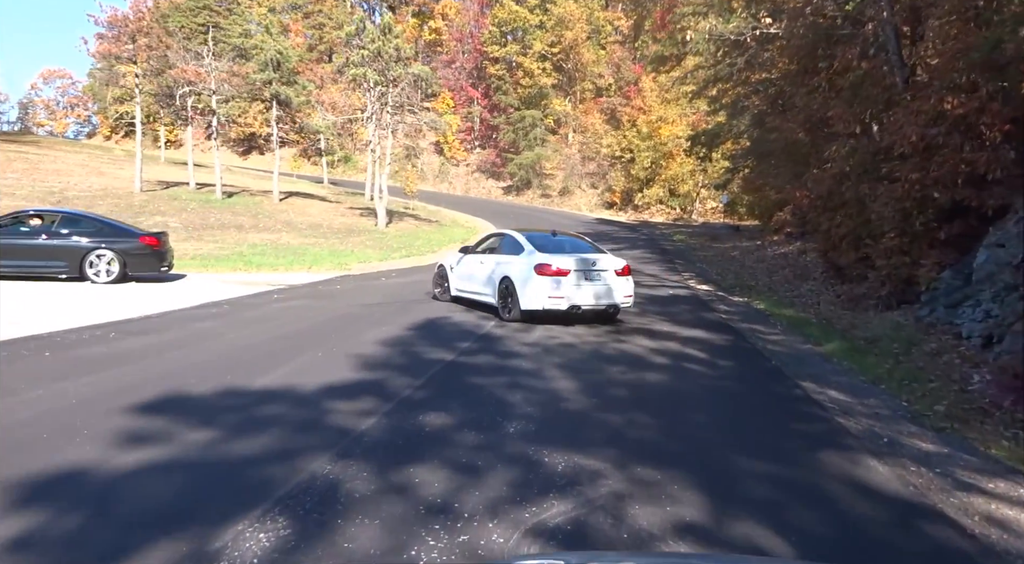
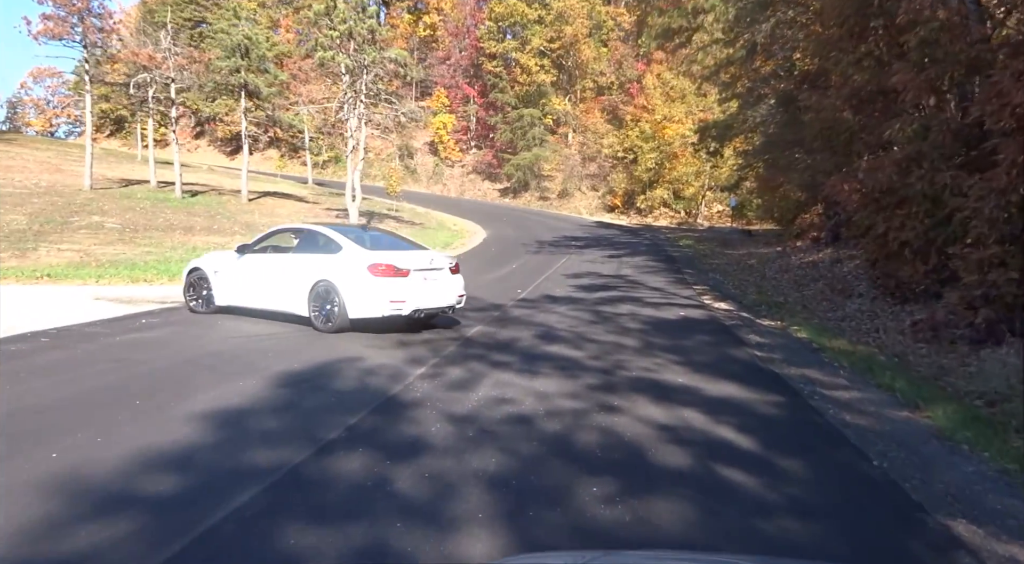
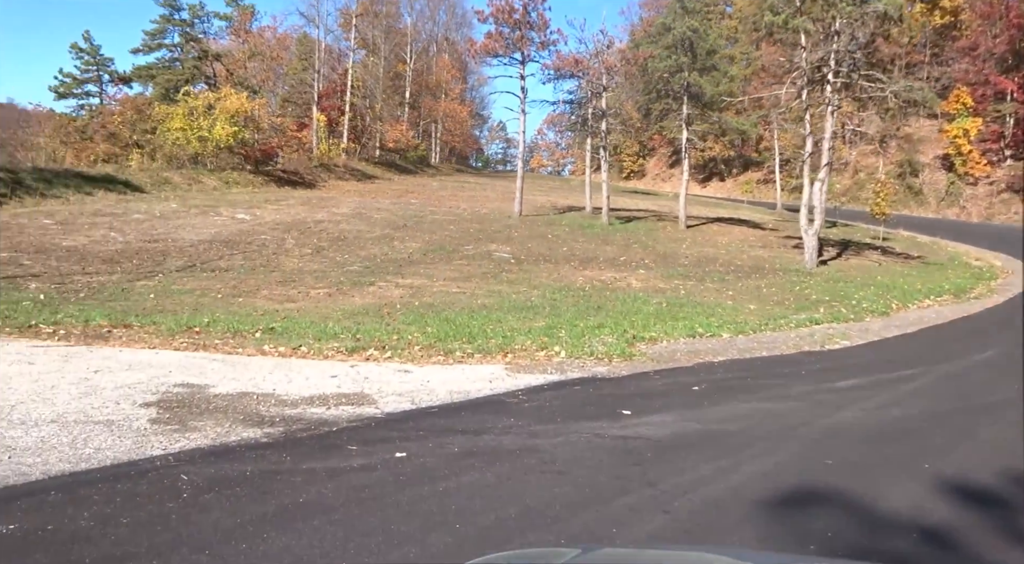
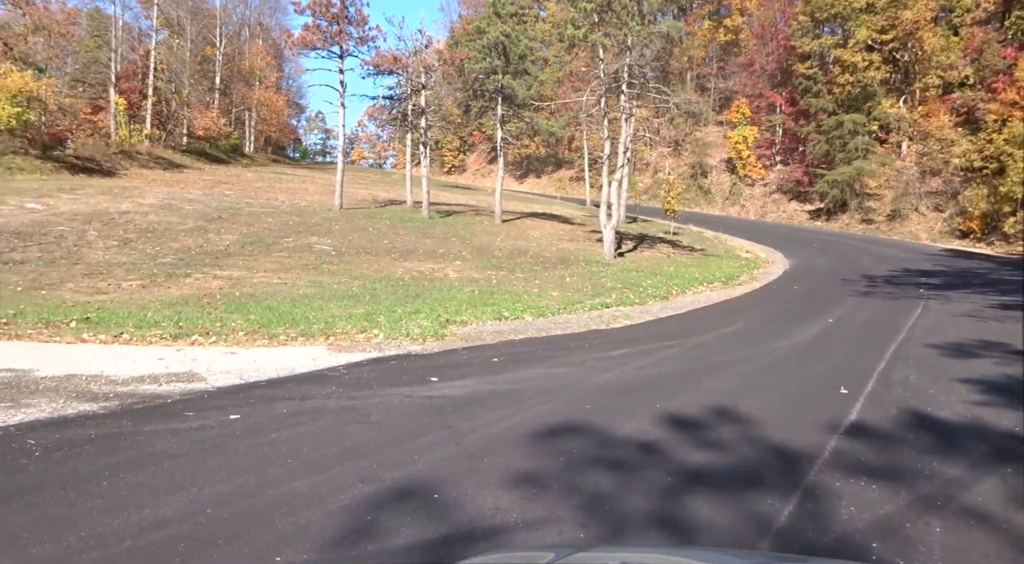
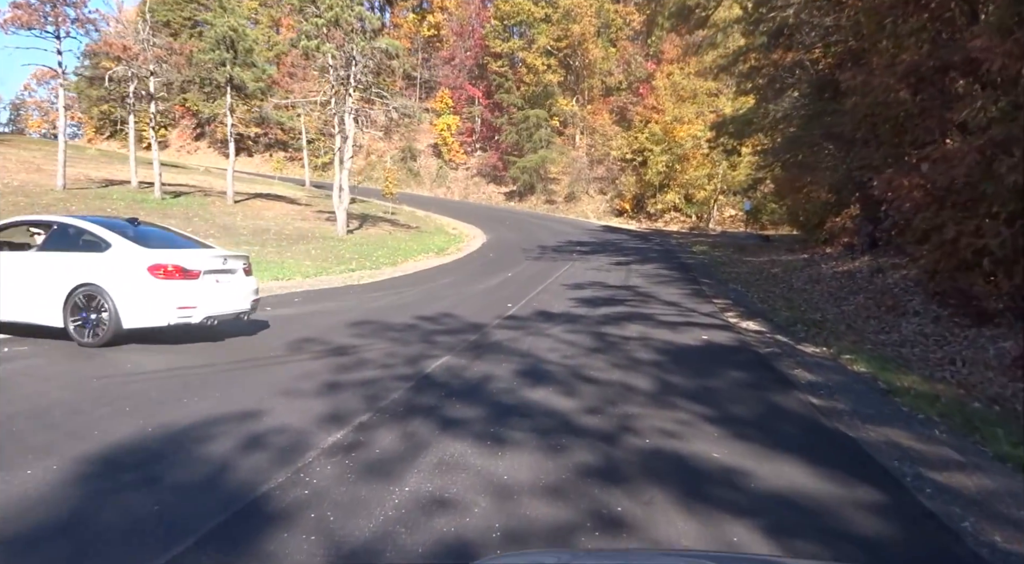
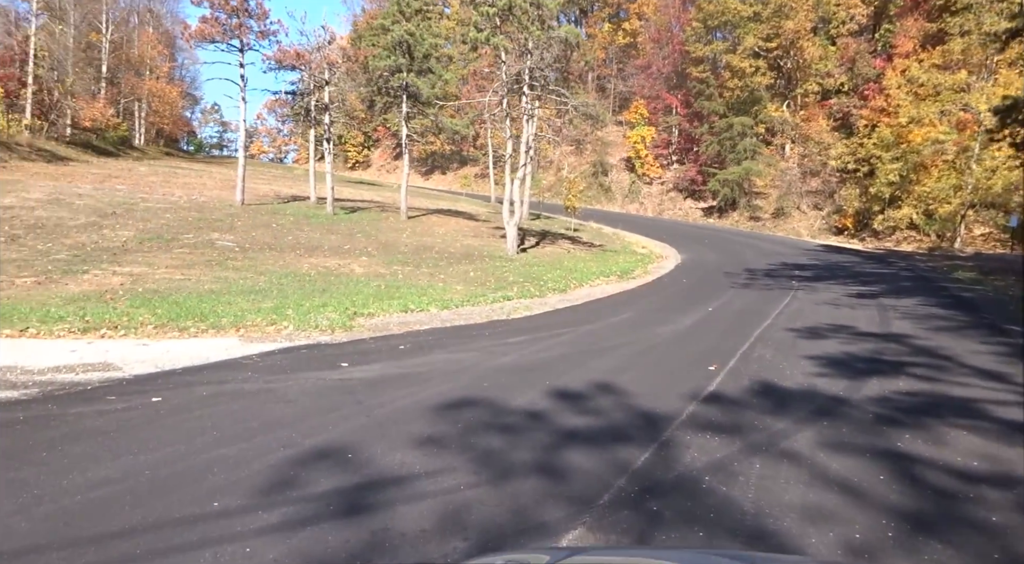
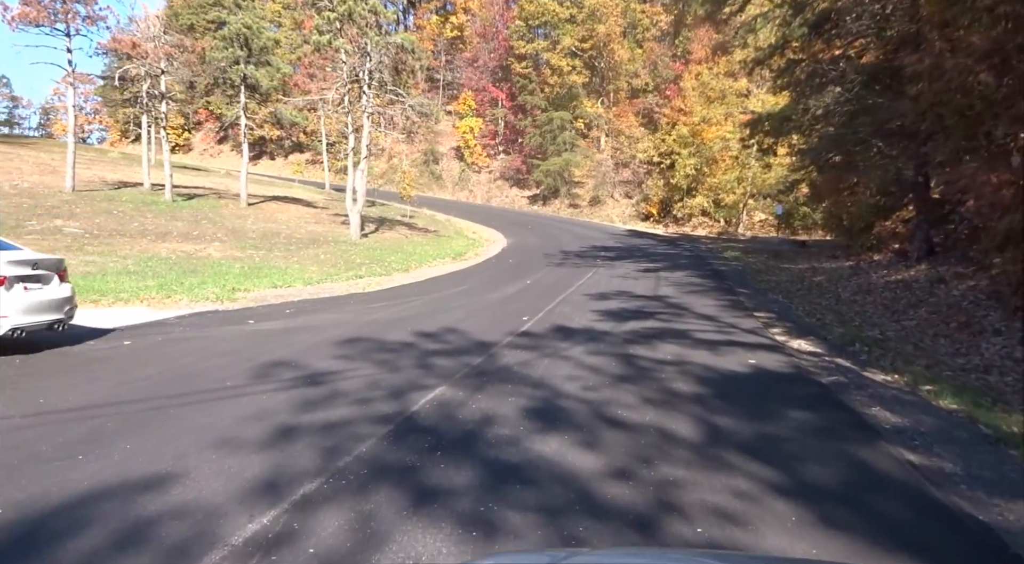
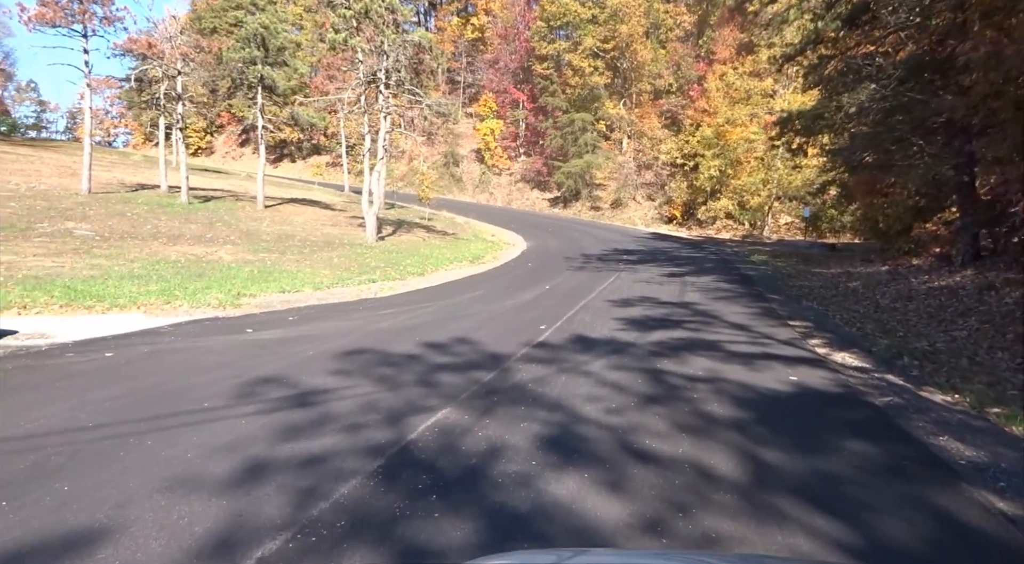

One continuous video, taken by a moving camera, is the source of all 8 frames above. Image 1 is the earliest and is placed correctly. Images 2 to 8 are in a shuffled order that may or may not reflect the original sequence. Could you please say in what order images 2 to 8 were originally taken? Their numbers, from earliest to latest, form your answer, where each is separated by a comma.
2, 5, 7, 8, 6, 4, 3
